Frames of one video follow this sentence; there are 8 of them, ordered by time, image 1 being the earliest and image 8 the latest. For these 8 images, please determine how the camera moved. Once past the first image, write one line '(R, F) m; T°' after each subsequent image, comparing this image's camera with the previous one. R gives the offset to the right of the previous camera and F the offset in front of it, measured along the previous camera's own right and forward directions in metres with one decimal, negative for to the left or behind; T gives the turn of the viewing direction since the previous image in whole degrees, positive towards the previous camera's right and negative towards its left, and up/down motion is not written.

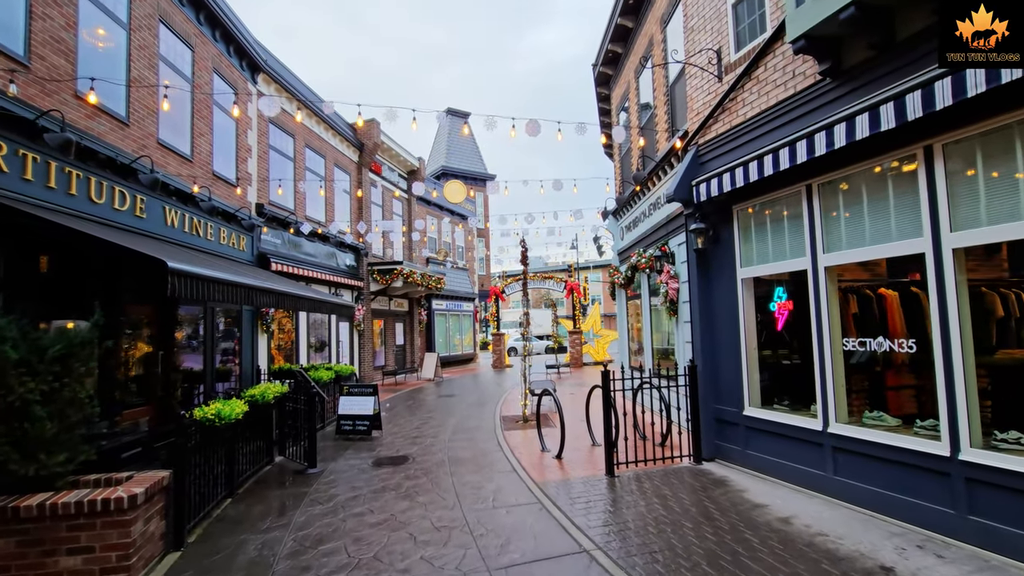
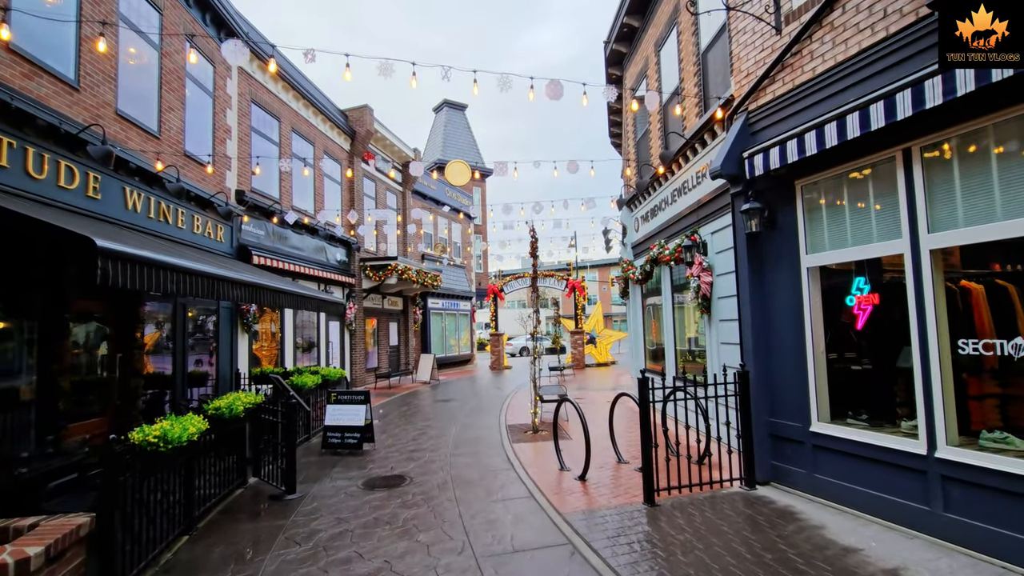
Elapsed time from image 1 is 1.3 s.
(-0.2, +1.0) m; +1°
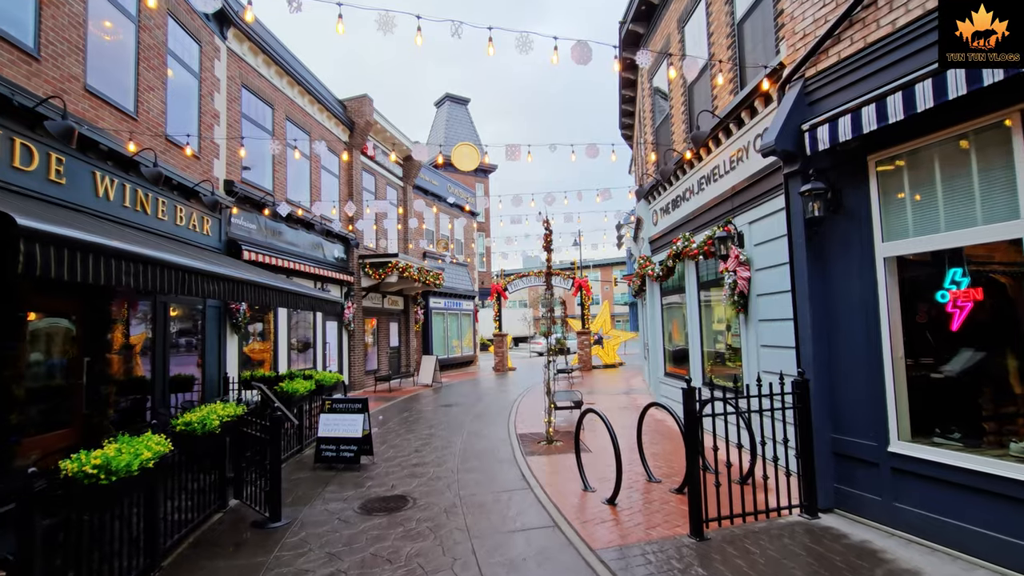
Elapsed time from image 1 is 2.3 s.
(-0.2, +0.8) m; 0°
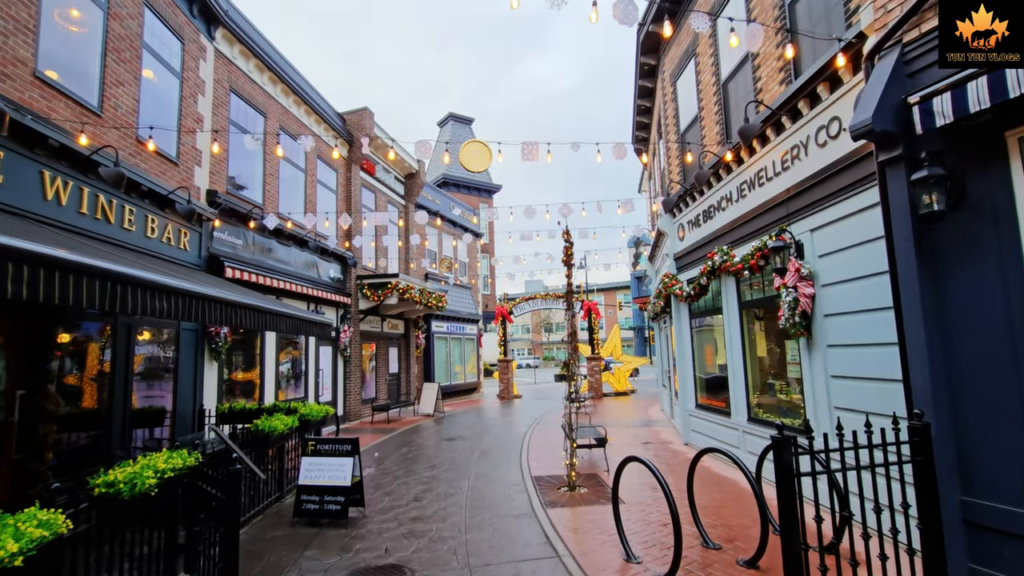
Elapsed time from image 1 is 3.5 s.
(-0.2, +1.0) m; 0°
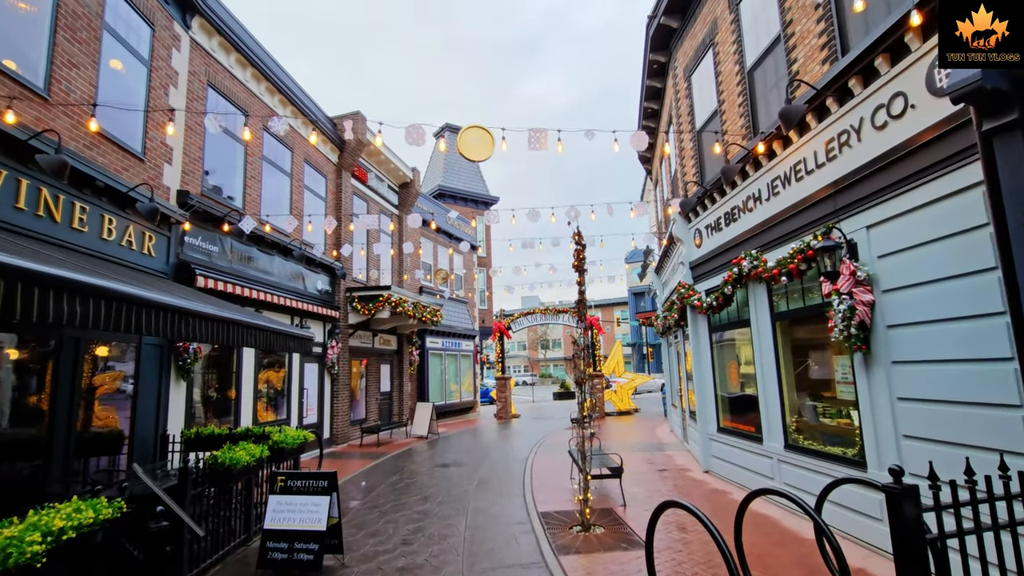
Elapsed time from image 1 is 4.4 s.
(-0.1, +0.8) m; 0°
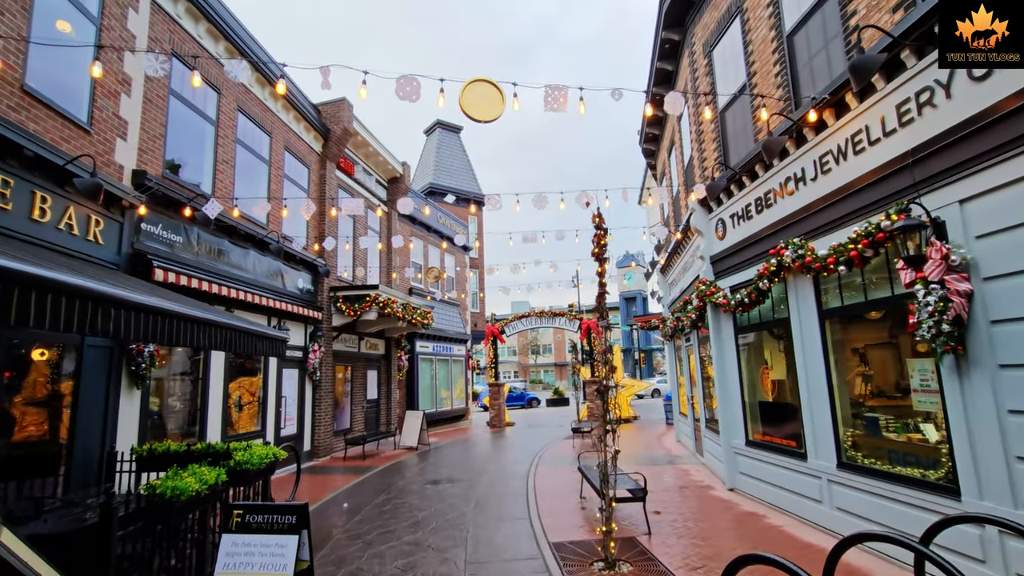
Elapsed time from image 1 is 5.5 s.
(-0.2, +0.9) m; +1°
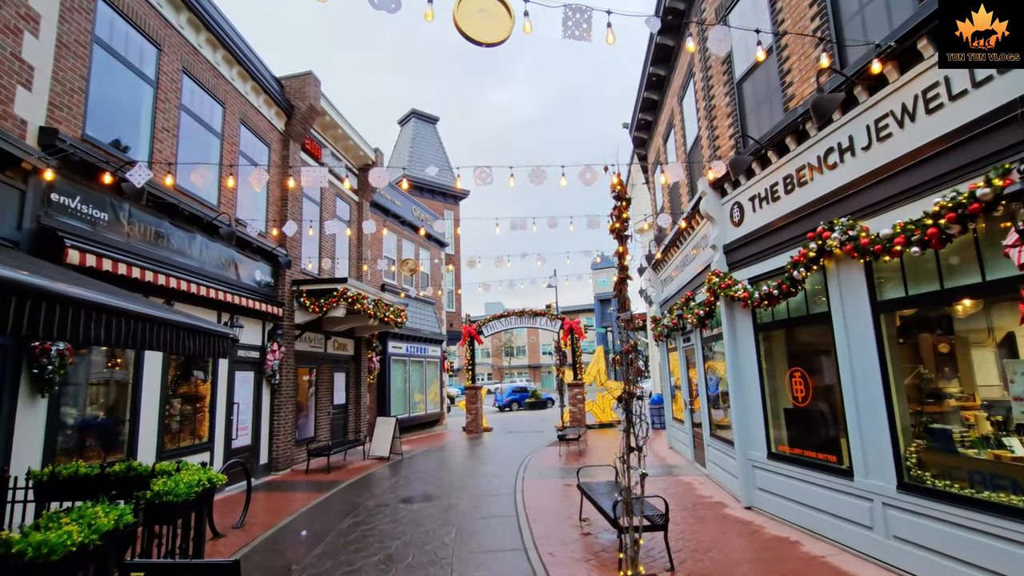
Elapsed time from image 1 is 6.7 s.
(-0.2, +1.1) m; +3°
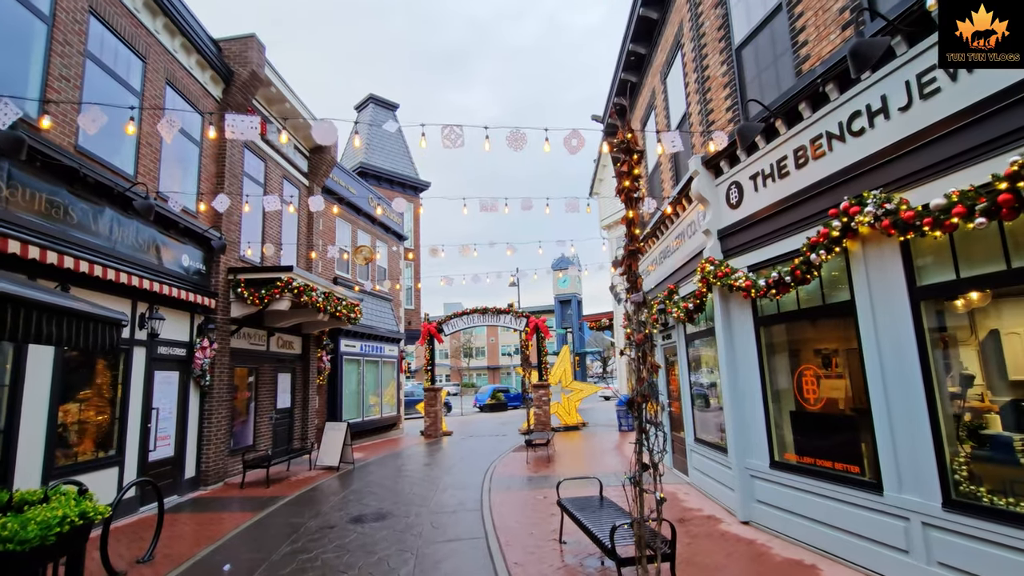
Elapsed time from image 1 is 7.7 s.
(-0.1, +1.0) m; +5°
